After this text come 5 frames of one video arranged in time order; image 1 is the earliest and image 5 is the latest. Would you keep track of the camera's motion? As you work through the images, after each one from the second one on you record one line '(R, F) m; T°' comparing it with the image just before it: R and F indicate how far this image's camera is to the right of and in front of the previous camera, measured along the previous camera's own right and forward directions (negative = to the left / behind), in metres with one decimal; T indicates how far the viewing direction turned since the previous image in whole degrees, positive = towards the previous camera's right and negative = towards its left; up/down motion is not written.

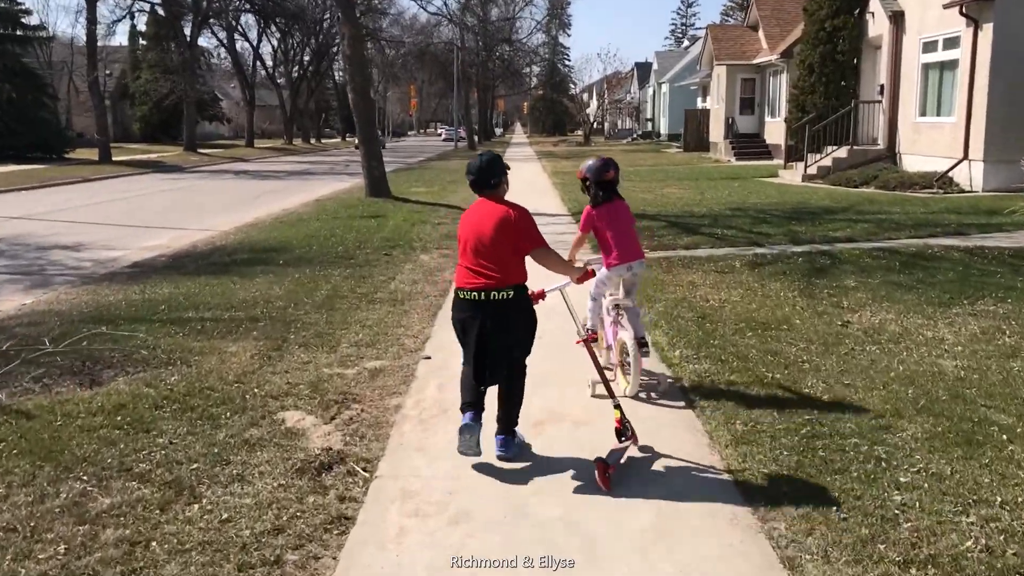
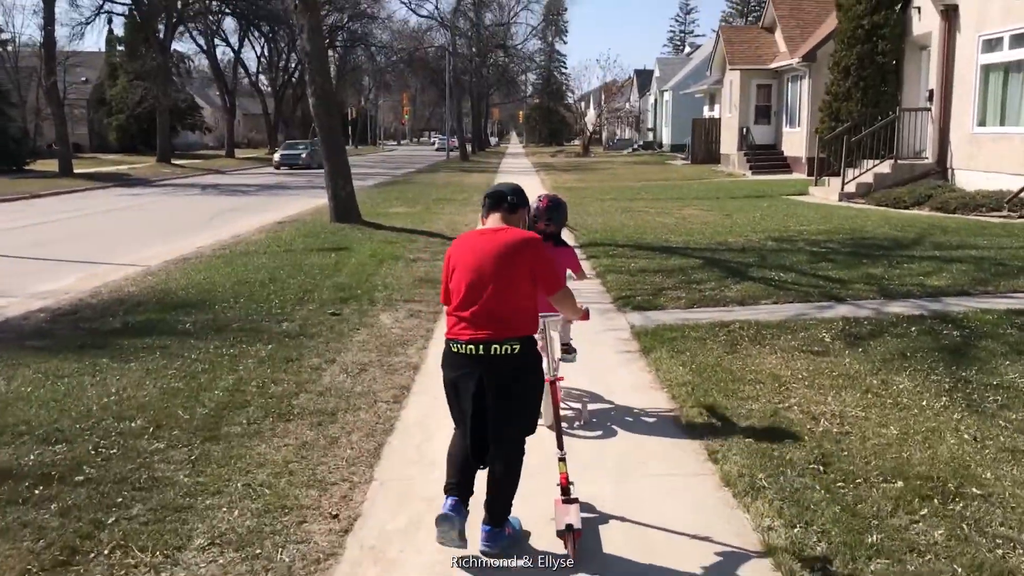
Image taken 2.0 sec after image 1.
(0.0, +3.1) m; 0°
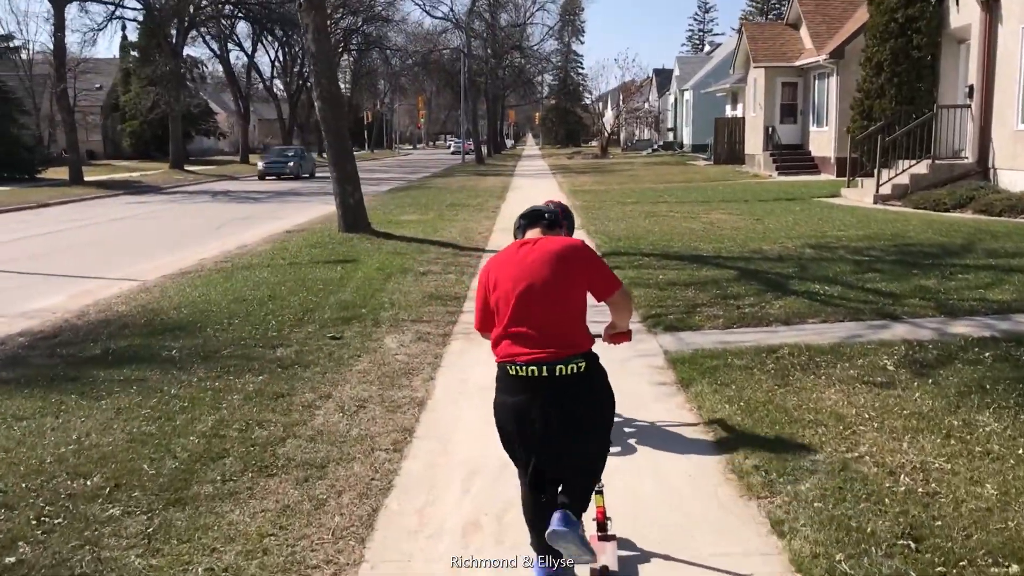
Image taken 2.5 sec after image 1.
(0.0, +0.8) m; -1°
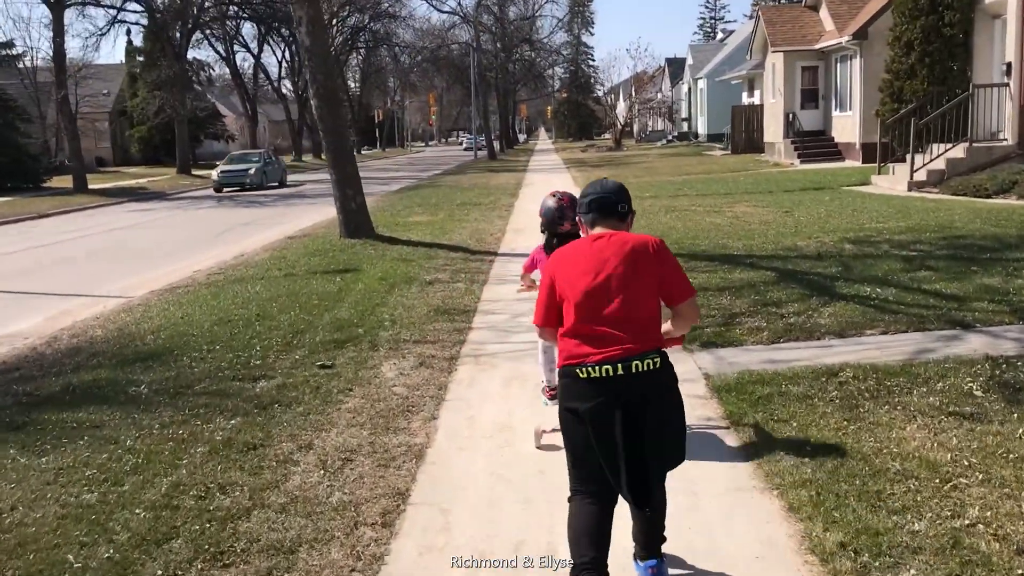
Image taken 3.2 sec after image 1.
(0.0, +1.0) m; -1°
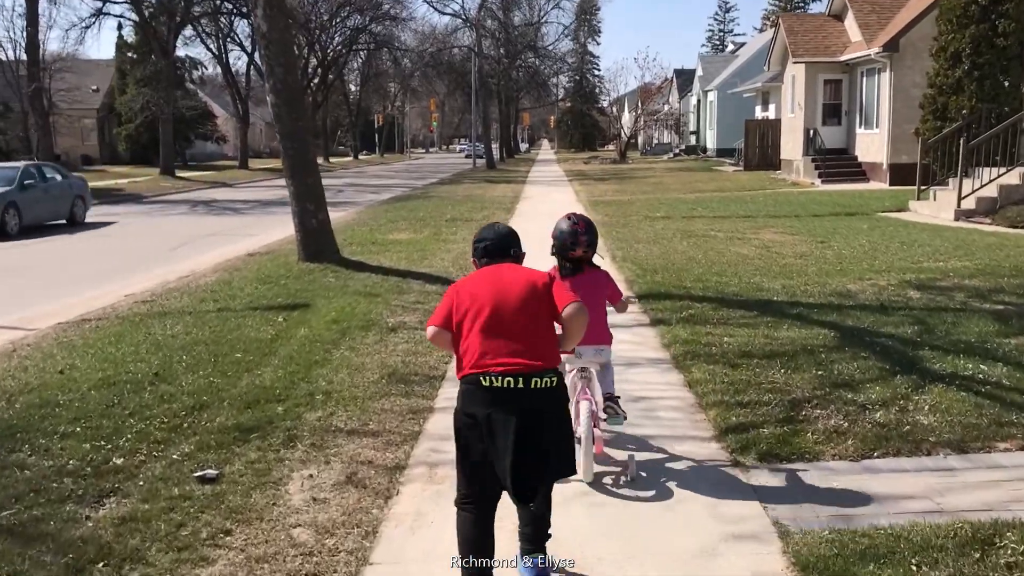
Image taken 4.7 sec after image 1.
(+0.1, +2.1) m; 0°
